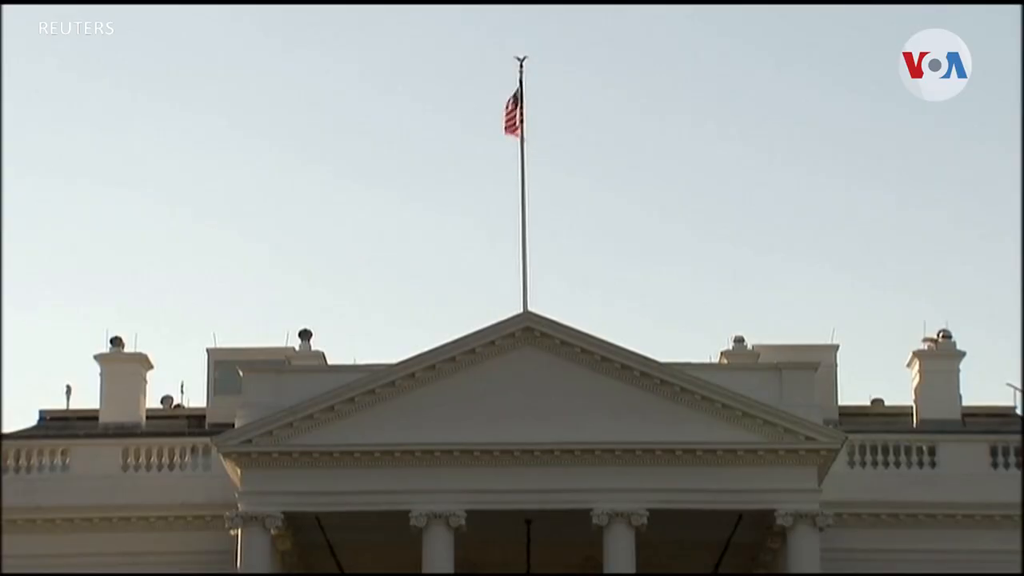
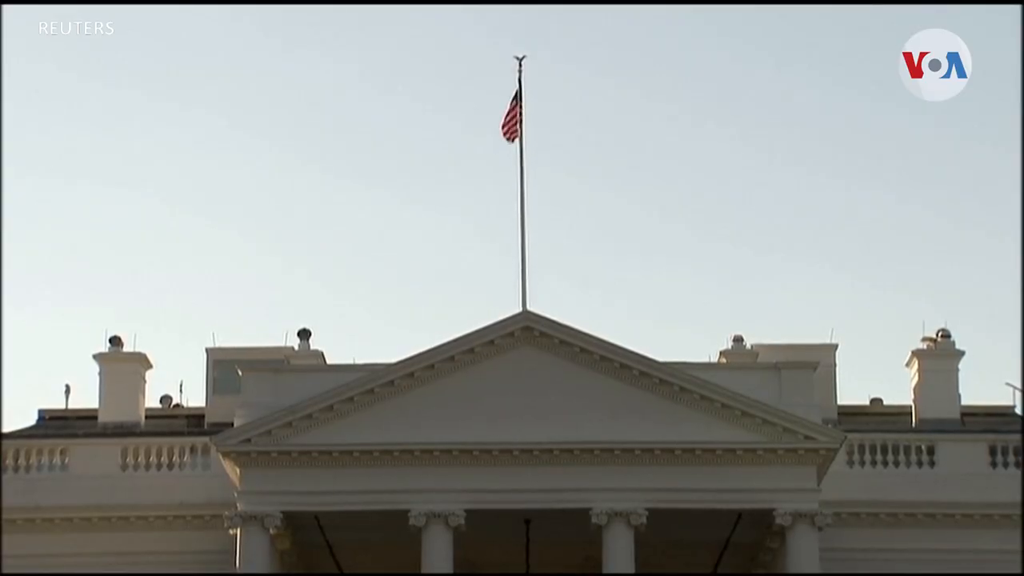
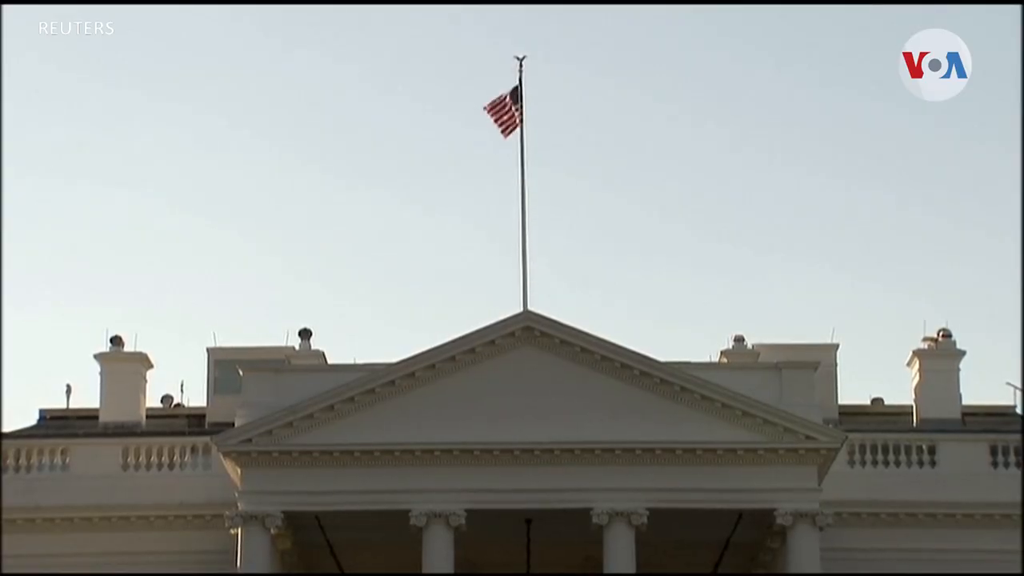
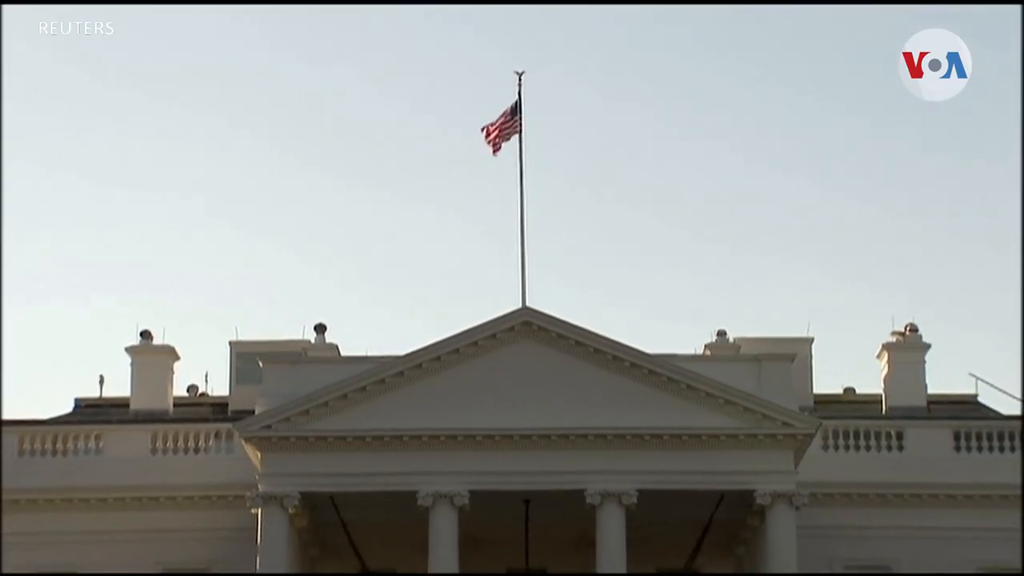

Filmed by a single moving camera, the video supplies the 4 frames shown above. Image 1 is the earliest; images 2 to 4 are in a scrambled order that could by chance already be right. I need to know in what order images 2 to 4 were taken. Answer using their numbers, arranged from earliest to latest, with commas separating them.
2, 3, 4
